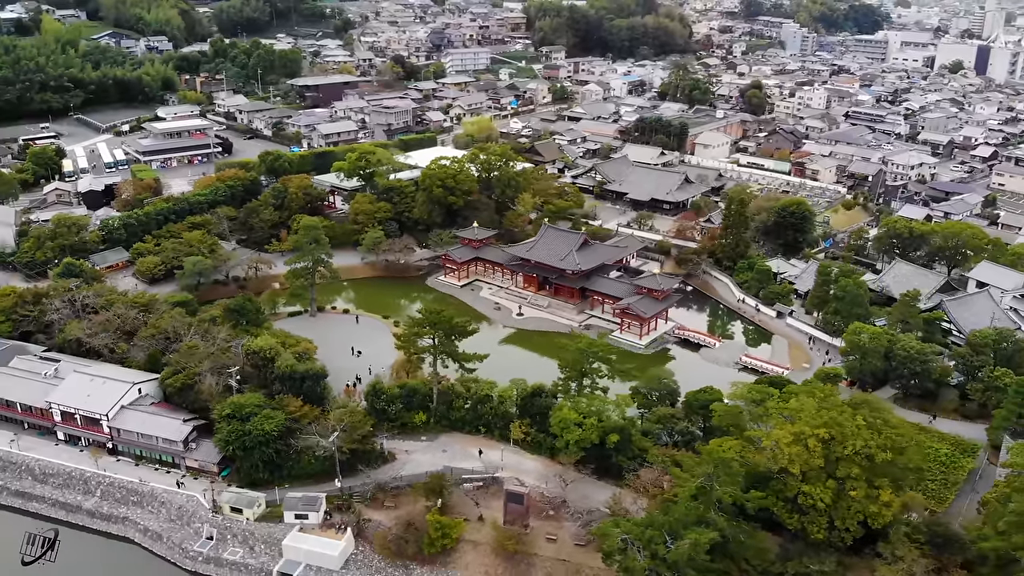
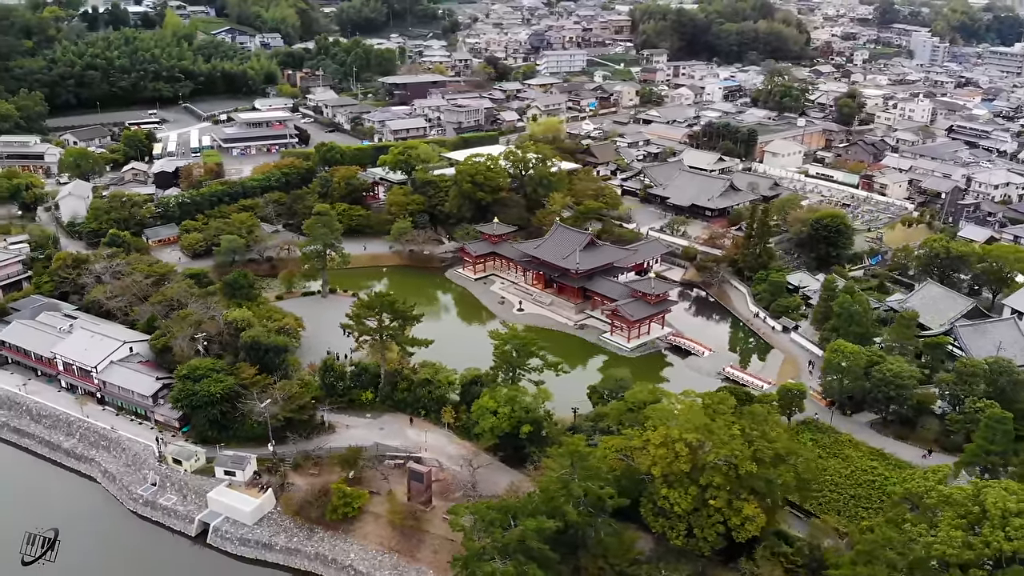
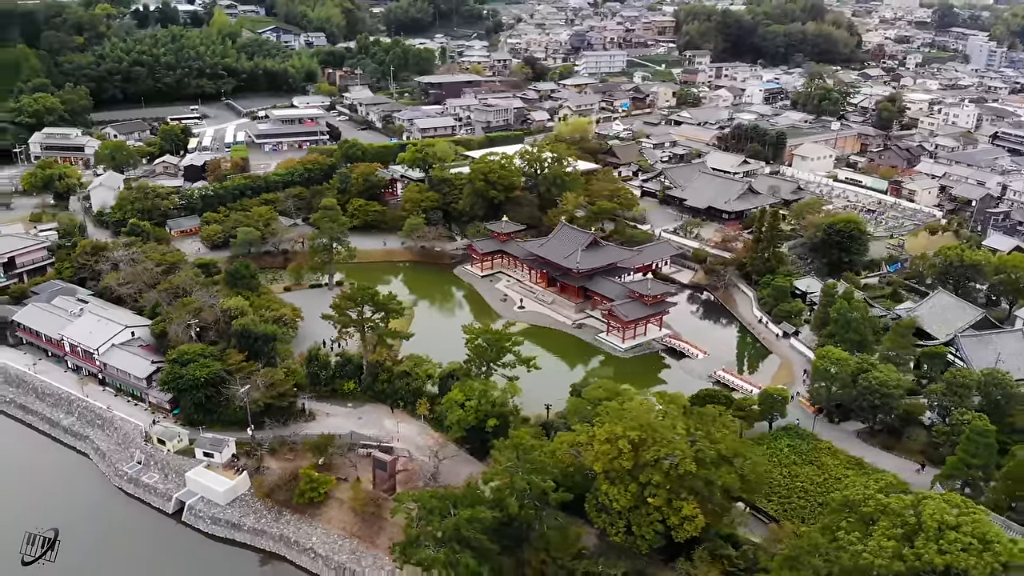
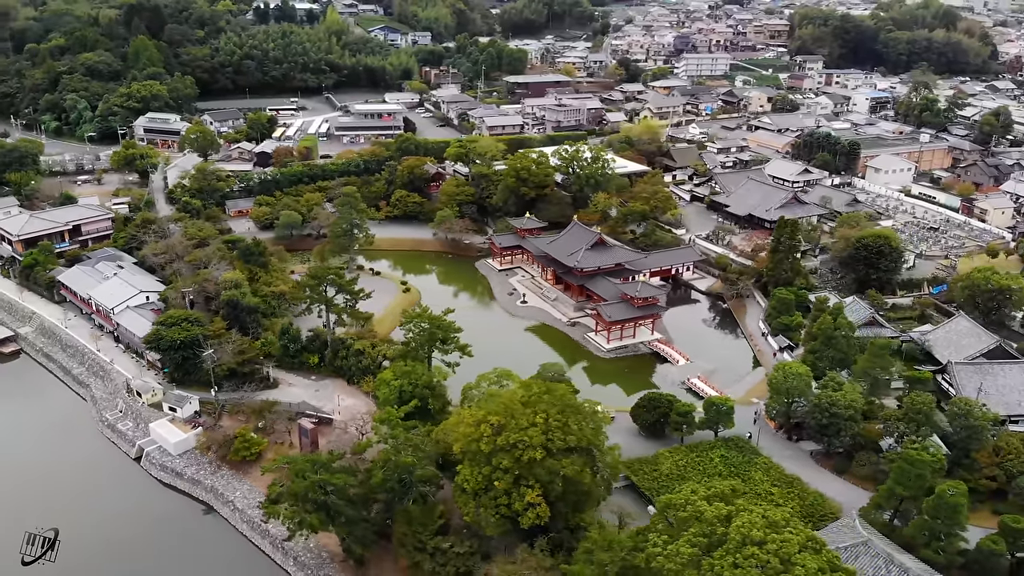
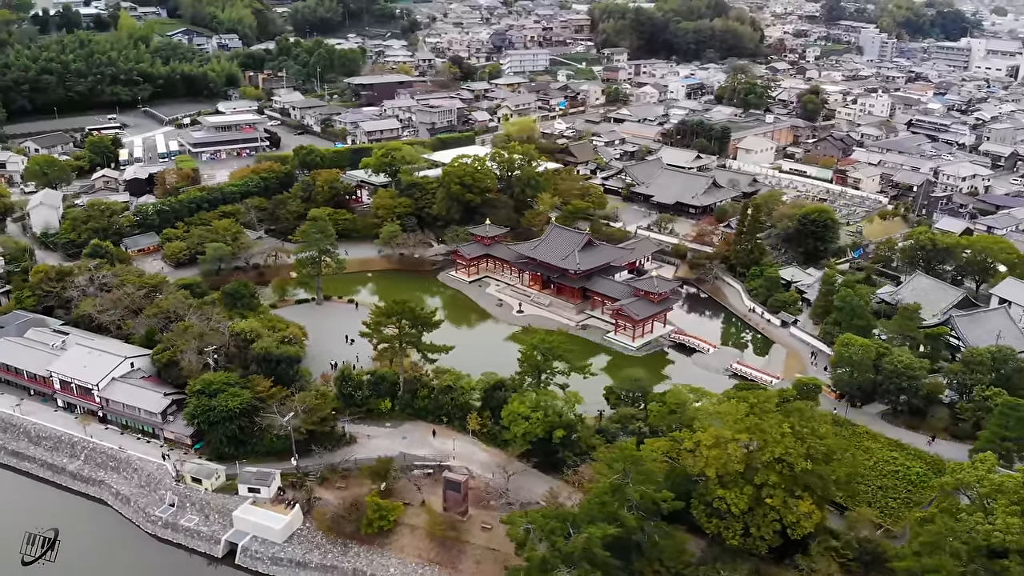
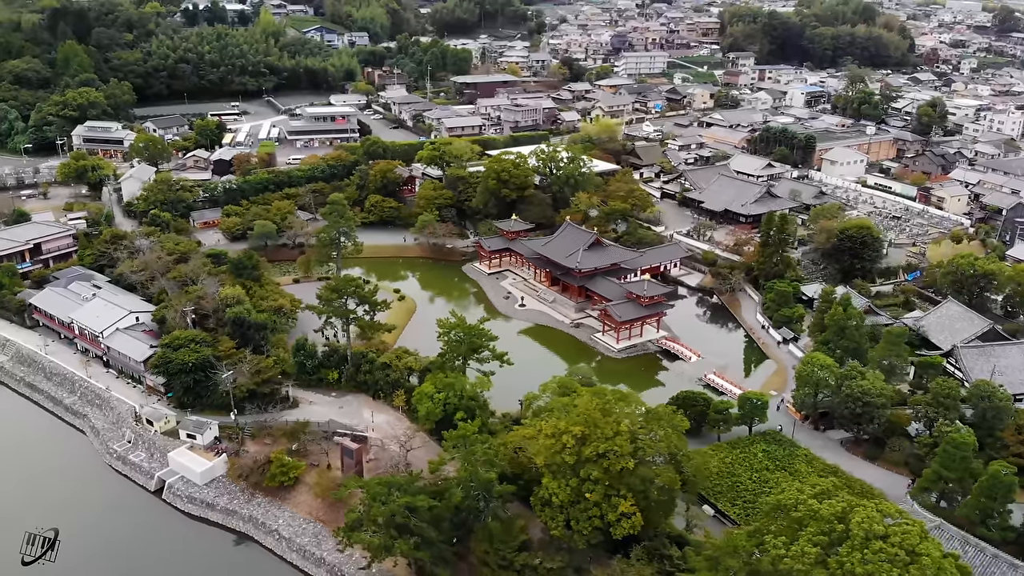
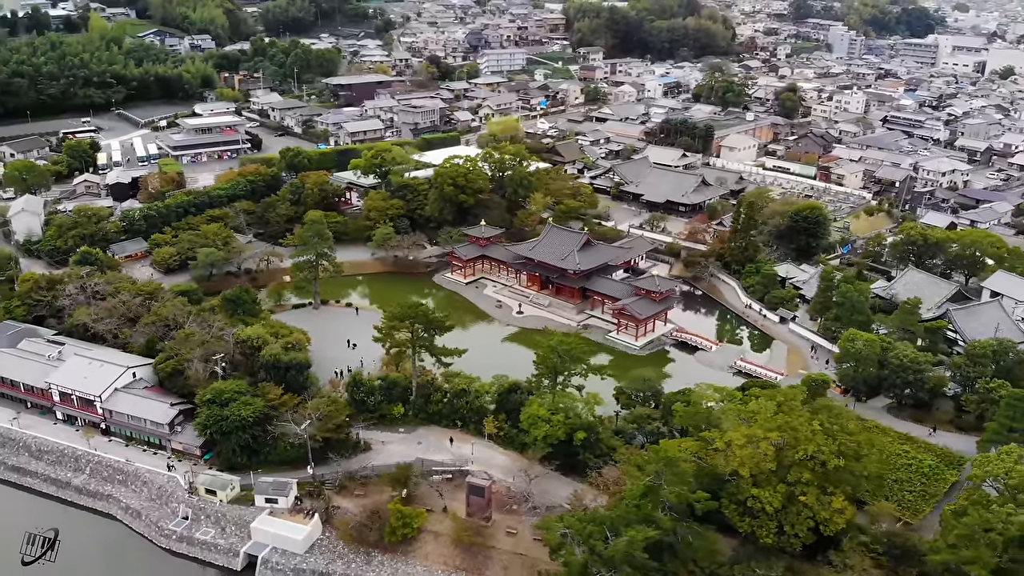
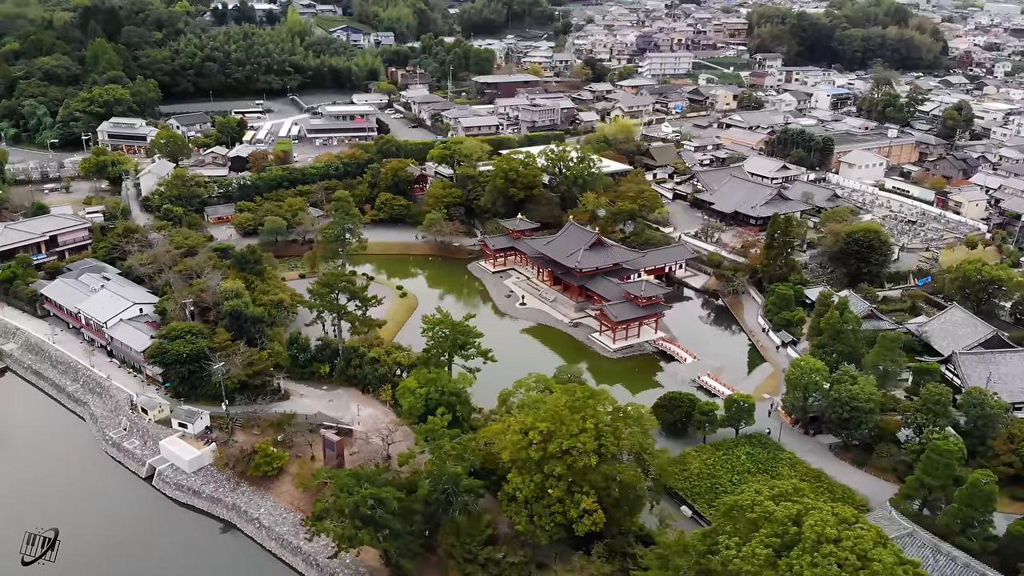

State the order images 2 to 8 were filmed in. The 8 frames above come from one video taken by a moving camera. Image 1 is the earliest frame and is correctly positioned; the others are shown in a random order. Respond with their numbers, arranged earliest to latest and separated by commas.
7, 5, 2, 3, 6, 8, 4
